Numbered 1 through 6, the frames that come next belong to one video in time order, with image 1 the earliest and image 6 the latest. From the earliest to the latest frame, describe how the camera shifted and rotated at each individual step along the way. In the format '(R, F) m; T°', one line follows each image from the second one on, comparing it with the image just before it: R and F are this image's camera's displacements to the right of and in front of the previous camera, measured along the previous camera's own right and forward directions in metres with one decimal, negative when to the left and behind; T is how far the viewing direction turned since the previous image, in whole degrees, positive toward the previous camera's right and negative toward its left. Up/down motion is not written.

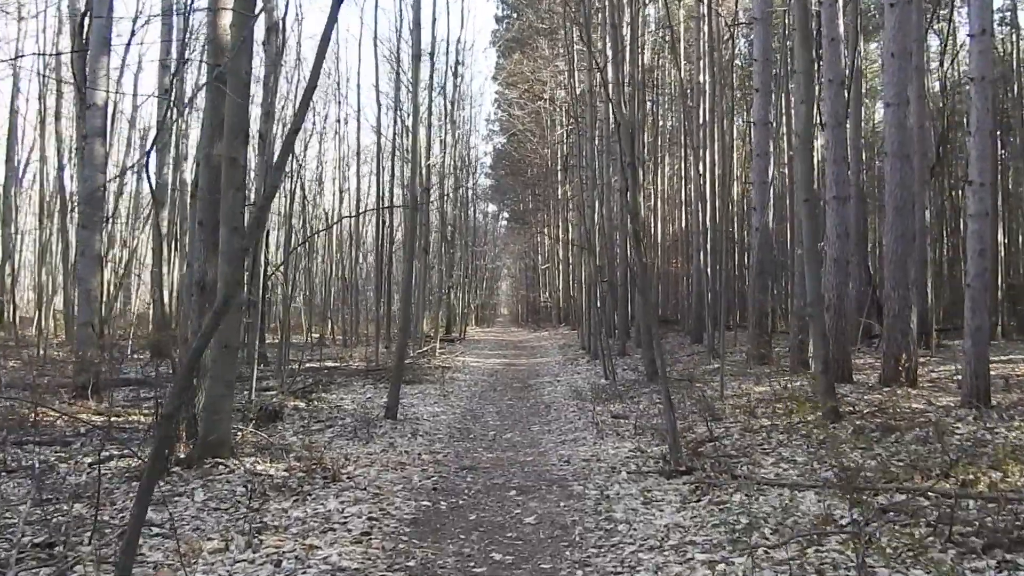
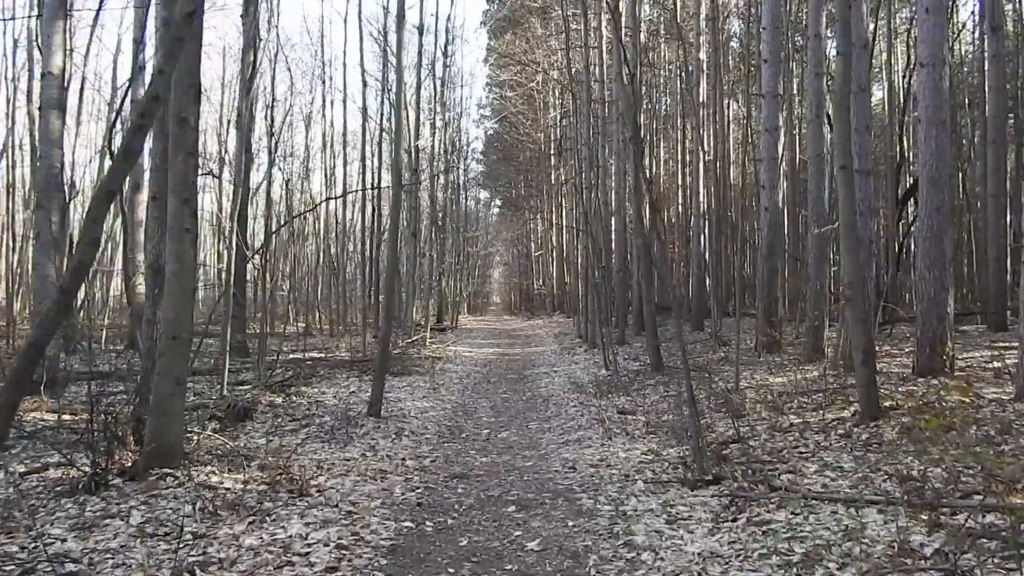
(0.0, +0.9) m; +1°
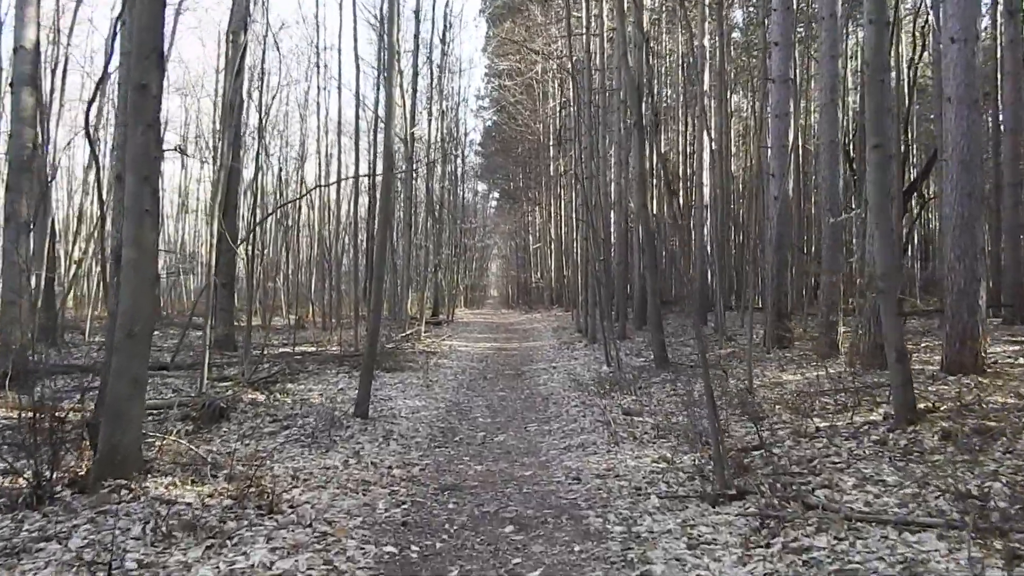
(0.0, +0.6) m; 0°
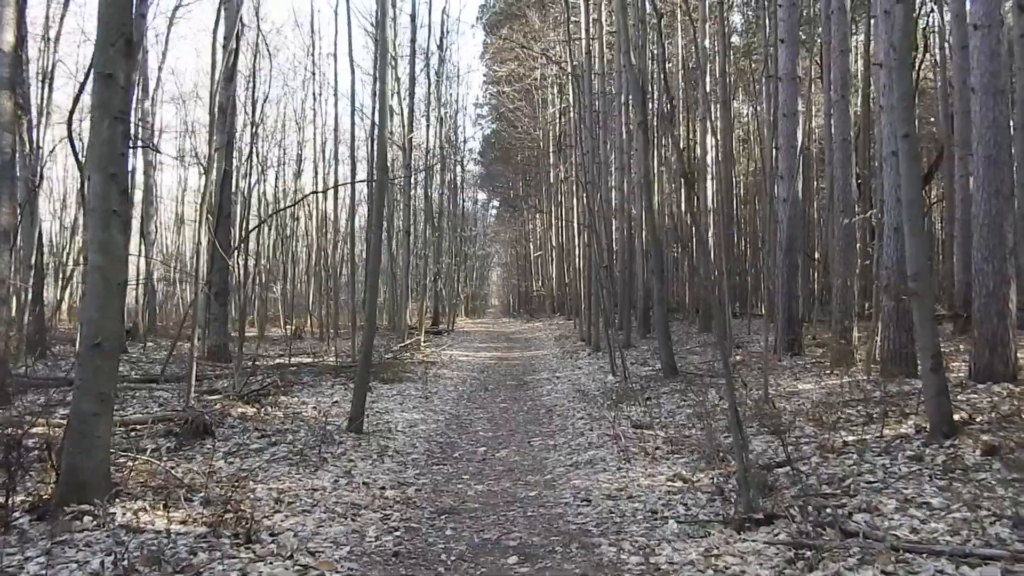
(0.0, +0.4) m; 0°
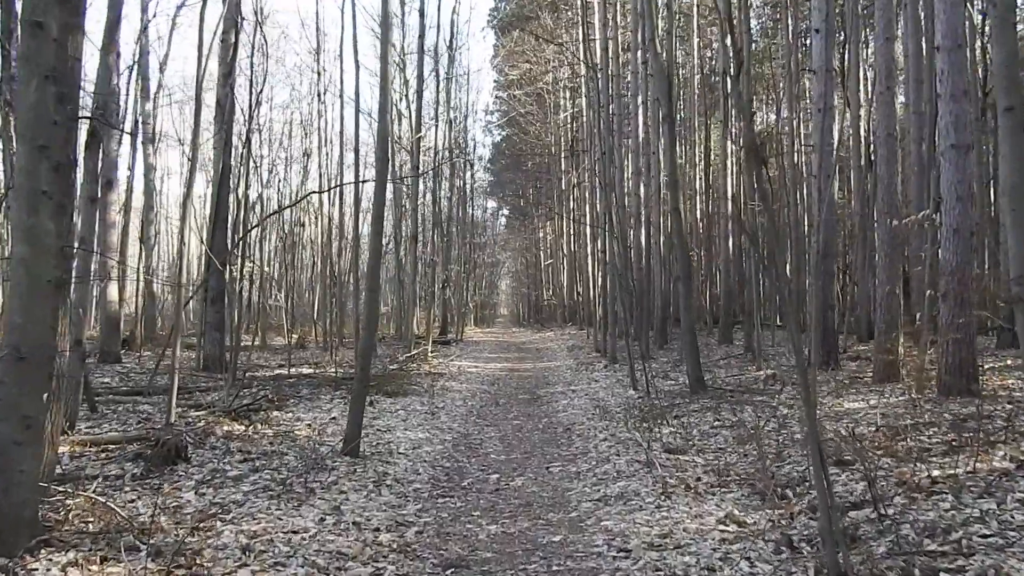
(-0.1, +0.9) m; -1°
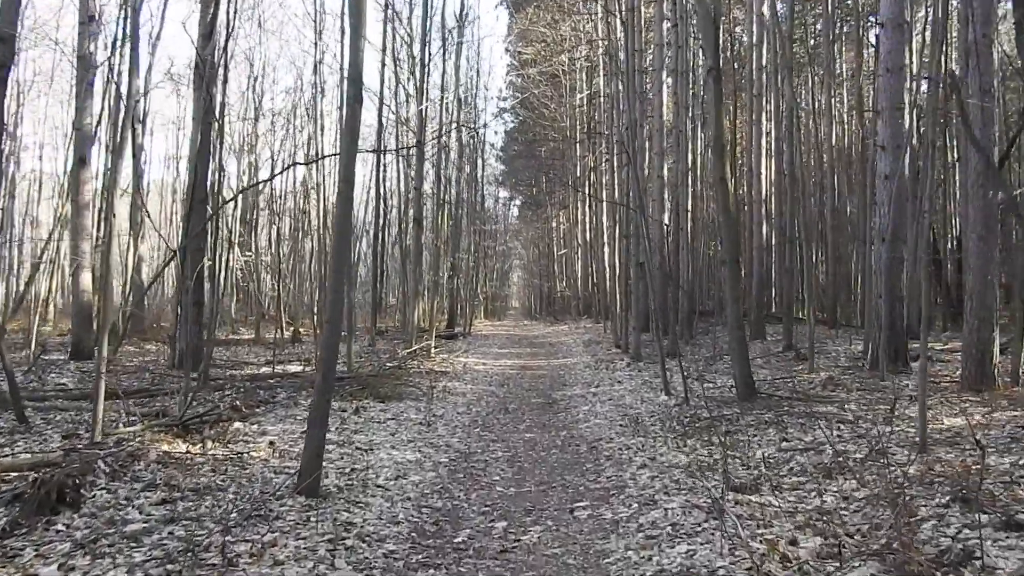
(0.0, +1.7) m; -1°
